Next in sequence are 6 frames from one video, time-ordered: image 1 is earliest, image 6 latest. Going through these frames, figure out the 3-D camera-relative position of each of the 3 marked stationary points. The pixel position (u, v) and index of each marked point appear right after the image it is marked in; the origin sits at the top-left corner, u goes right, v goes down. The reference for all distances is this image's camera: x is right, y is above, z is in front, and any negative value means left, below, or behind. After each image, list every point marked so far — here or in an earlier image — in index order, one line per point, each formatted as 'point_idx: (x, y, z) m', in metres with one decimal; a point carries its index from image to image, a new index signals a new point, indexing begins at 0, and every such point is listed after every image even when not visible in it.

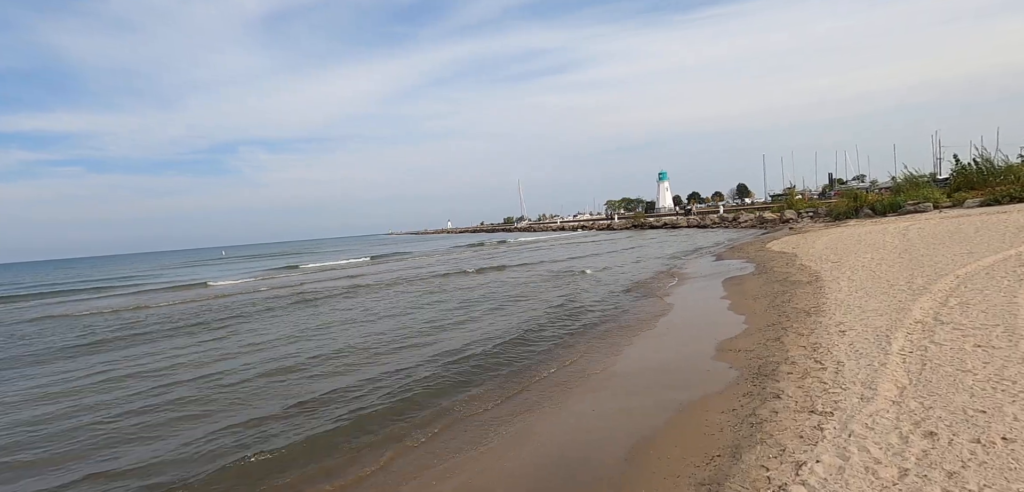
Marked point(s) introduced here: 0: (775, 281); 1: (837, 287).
0: (+6.8, -0.9, +13.7) m
1: (+6.9, -0.9, +11.1) m
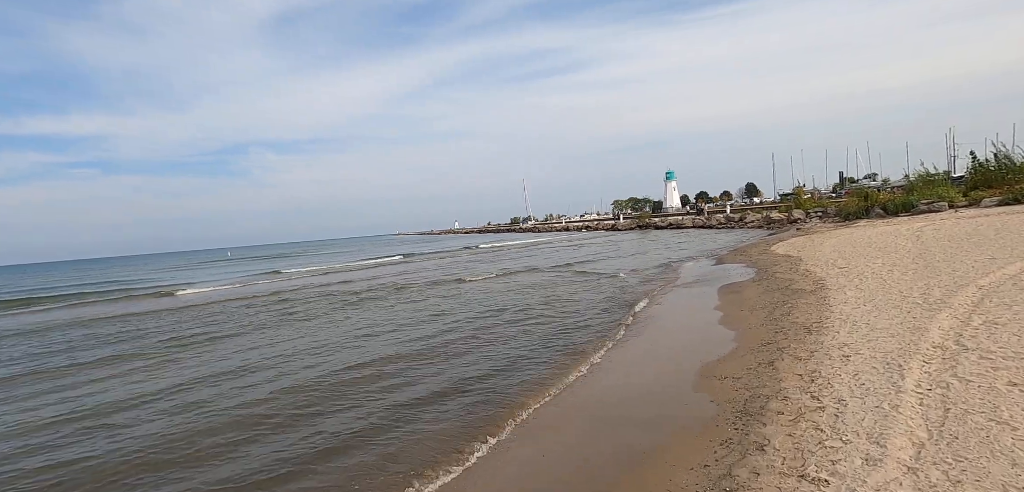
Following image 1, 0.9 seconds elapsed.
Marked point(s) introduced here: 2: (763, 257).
0: (+6.3, -1.0, +12.5) m
1: (+6.3, -1.0, +10.0) m
2: (+9.5, -0.4, +19.8) m
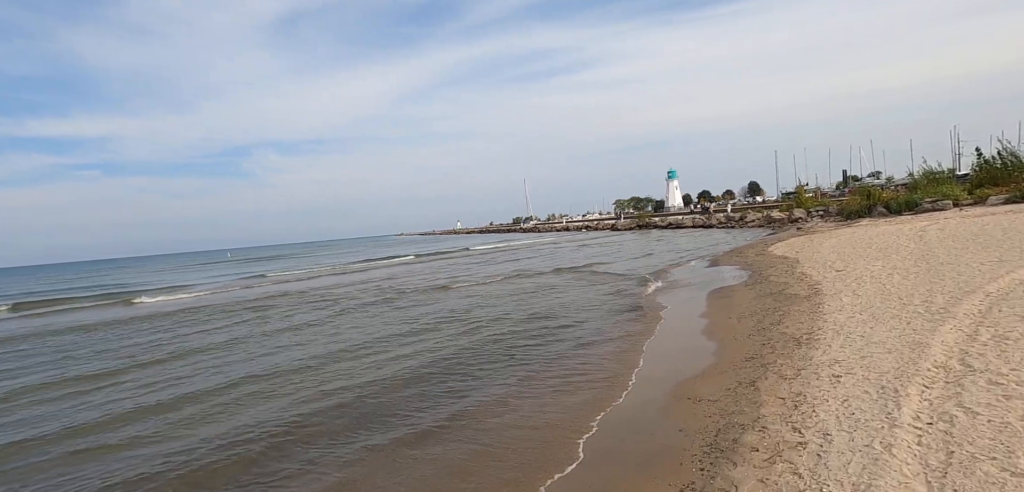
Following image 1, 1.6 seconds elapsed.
0: (+5.7, -1.1, +11.8) m
1: (+5.7, -1.0, +9.2) m
2: (+9.0, -0.4, +19.0) m
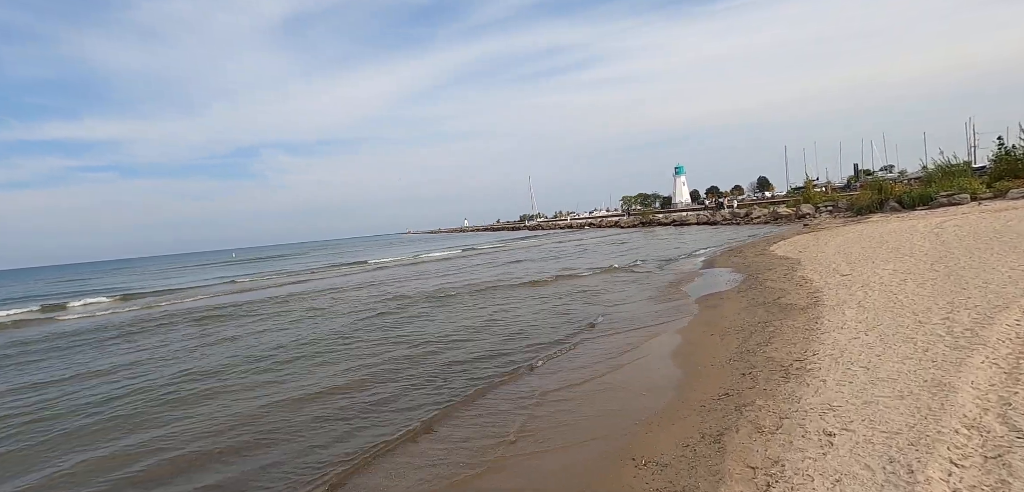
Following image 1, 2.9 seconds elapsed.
0: (+4.9, -1.1, +10.3) m
1: (+4.8, -1.1, +7.7) m
2: (+8.2, -0.4, +17.4) m
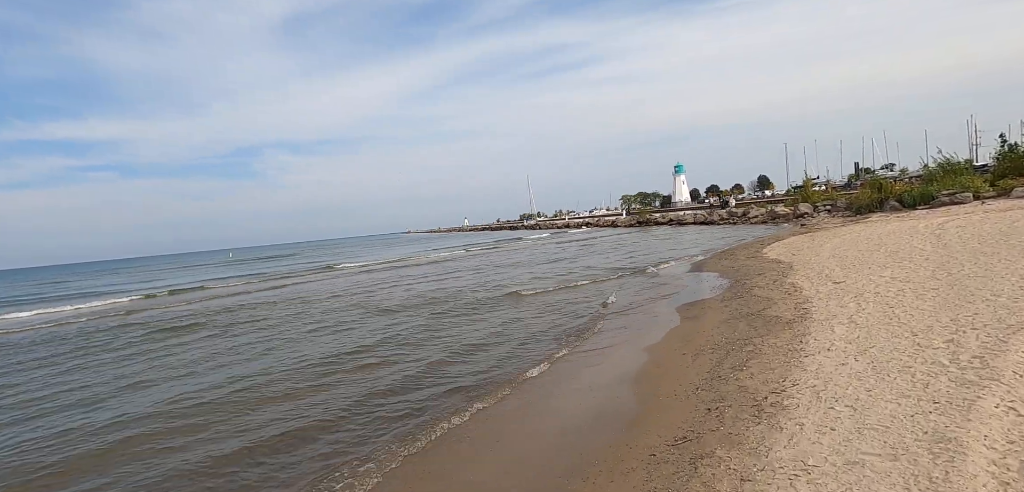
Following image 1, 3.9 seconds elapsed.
0: (+4.1, -1.2, +9.3) m
1: (+4.0, -1.2, +6.7) m
2: (+7.4, -0.5, +16.4) m
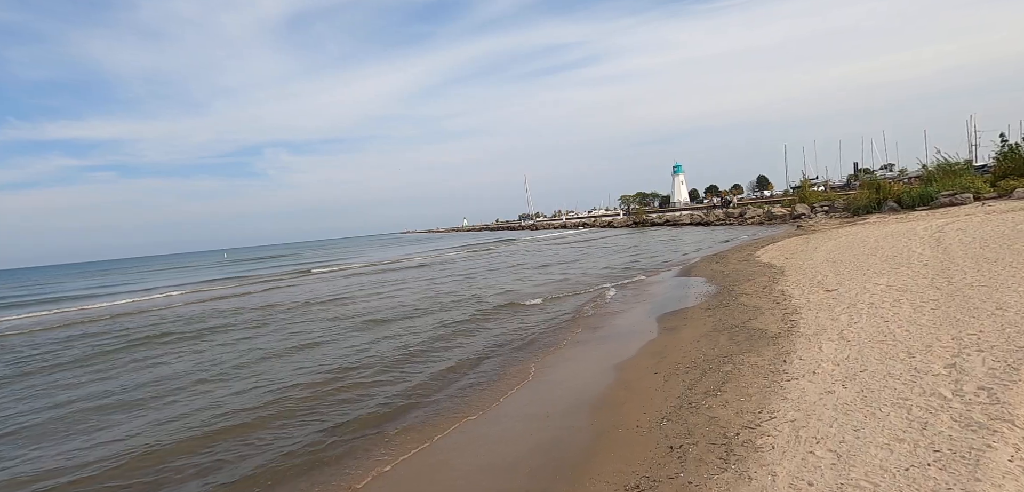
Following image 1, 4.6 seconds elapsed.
0: (+3.5, -1.3, +8.5) m
1: (+3.4, -1.3, +6.0) m
2: (+6.8, -0.6, +15.7) m
